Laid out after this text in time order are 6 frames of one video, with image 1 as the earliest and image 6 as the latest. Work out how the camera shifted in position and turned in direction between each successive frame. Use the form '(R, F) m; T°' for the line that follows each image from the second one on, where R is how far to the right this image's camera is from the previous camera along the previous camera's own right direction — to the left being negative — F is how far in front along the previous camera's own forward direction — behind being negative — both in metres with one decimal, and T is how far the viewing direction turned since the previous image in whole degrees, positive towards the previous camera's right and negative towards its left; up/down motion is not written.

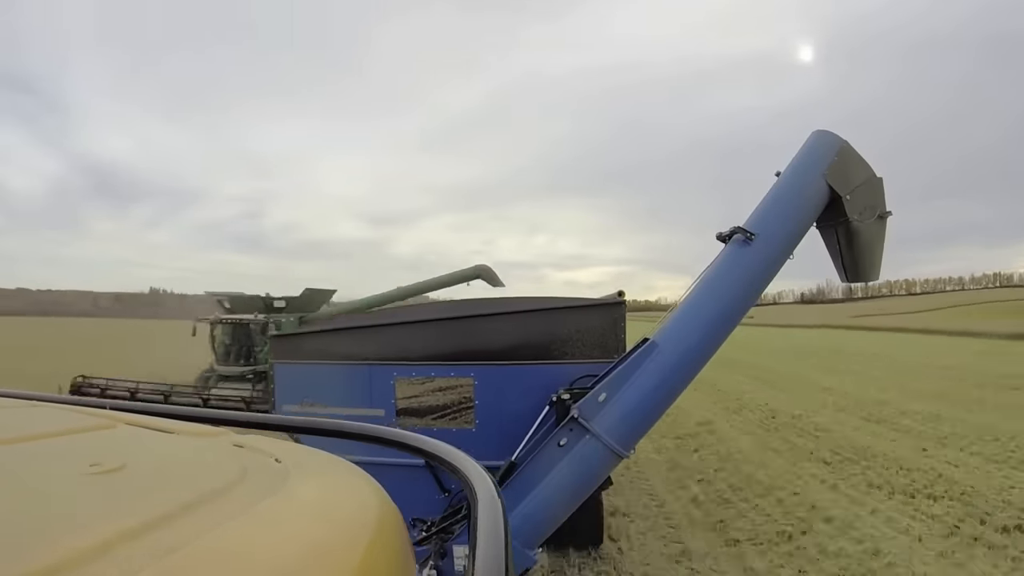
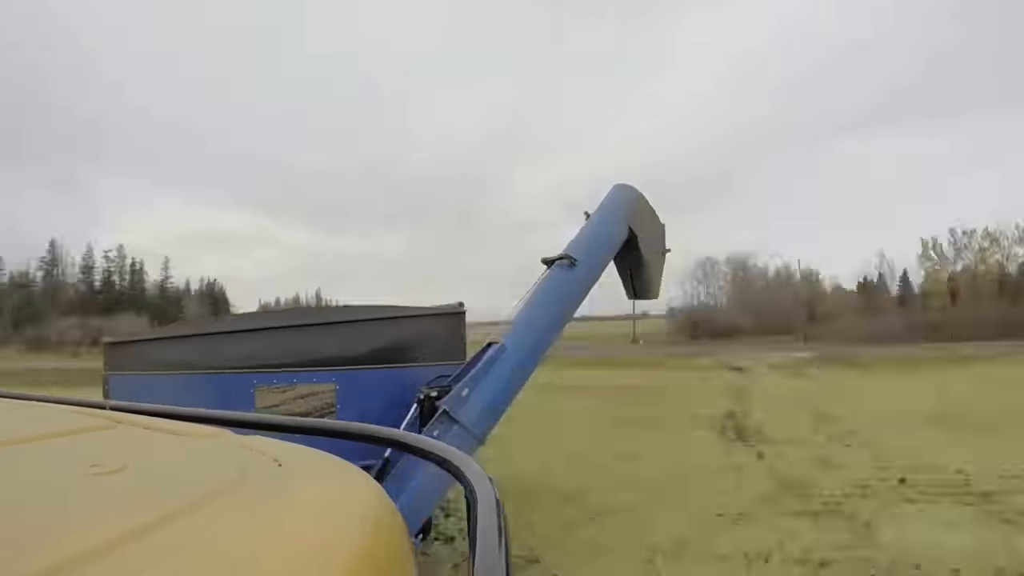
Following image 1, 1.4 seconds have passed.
(-0.8, -0.4) m; +24°
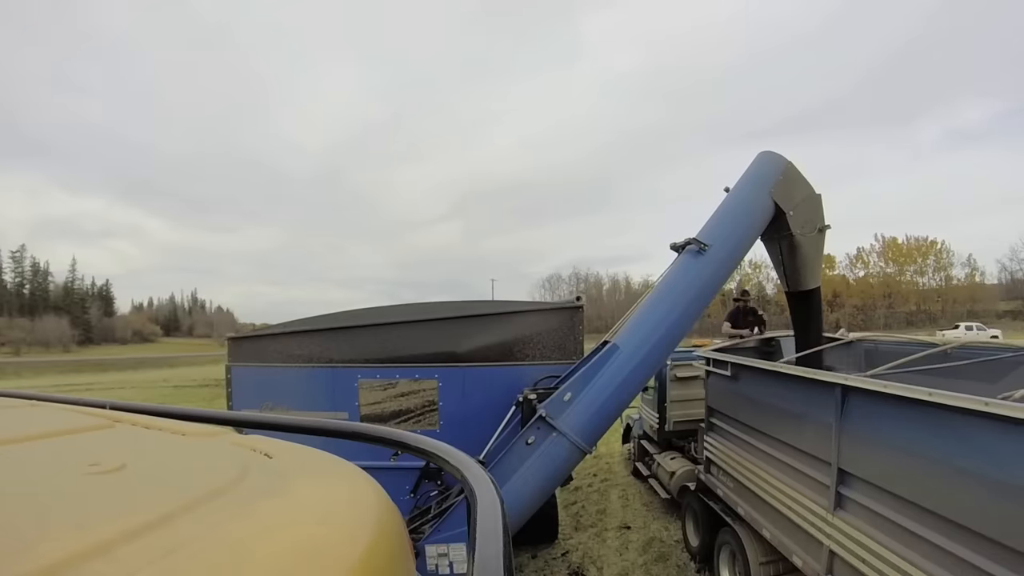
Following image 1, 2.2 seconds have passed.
(+0.4, +0.5) m; -17°
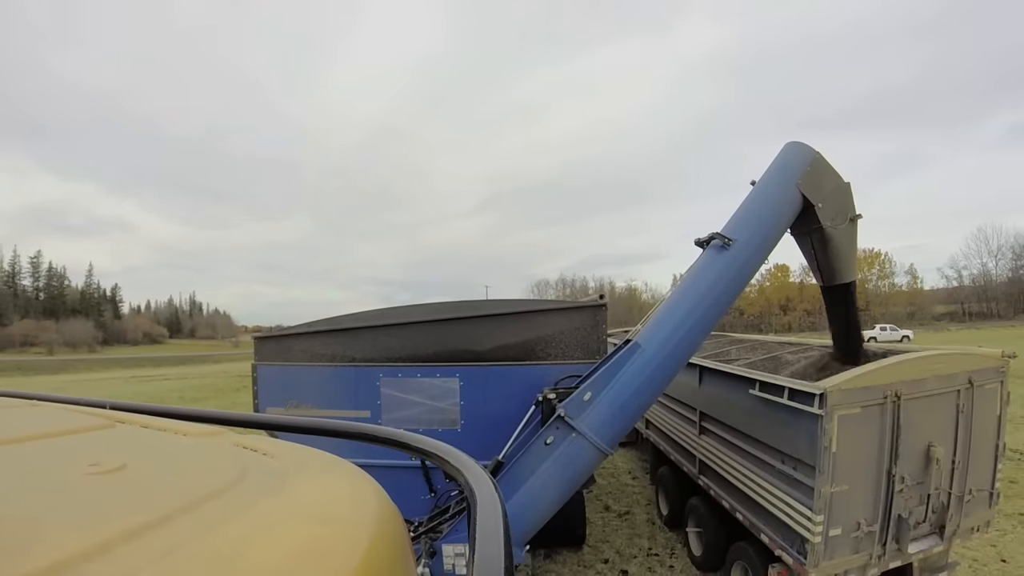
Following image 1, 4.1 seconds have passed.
(+0.1, +0.1) m; -4°
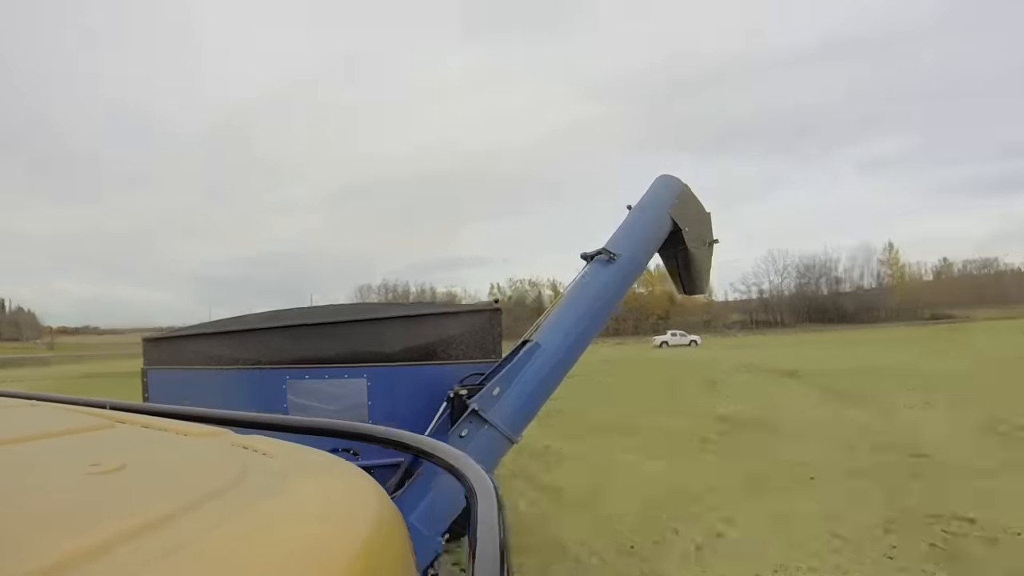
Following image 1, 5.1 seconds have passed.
(-0.5, -0.3) m; +16°
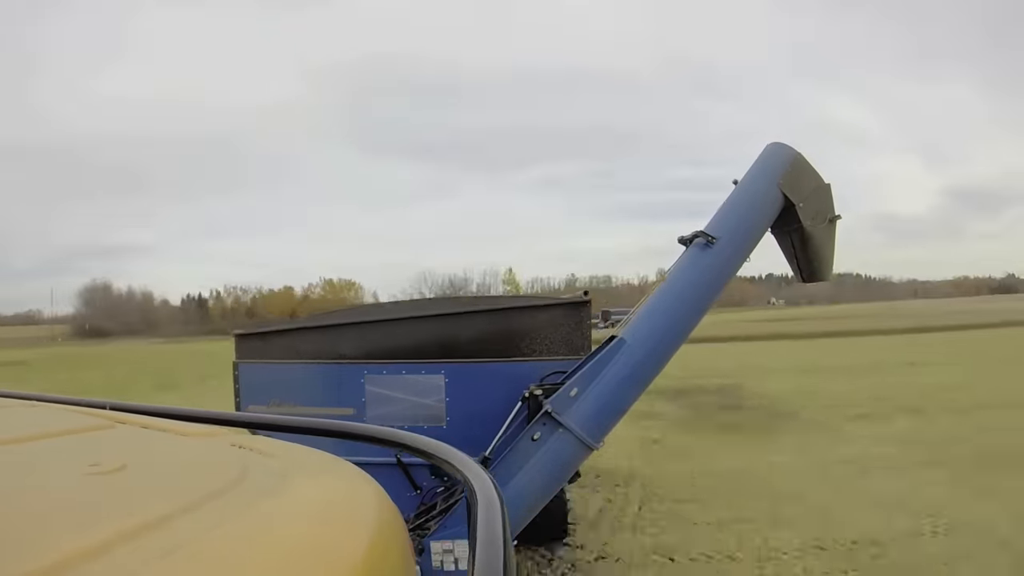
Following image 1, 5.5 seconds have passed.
(+0.3, +0.3) m; -13°
